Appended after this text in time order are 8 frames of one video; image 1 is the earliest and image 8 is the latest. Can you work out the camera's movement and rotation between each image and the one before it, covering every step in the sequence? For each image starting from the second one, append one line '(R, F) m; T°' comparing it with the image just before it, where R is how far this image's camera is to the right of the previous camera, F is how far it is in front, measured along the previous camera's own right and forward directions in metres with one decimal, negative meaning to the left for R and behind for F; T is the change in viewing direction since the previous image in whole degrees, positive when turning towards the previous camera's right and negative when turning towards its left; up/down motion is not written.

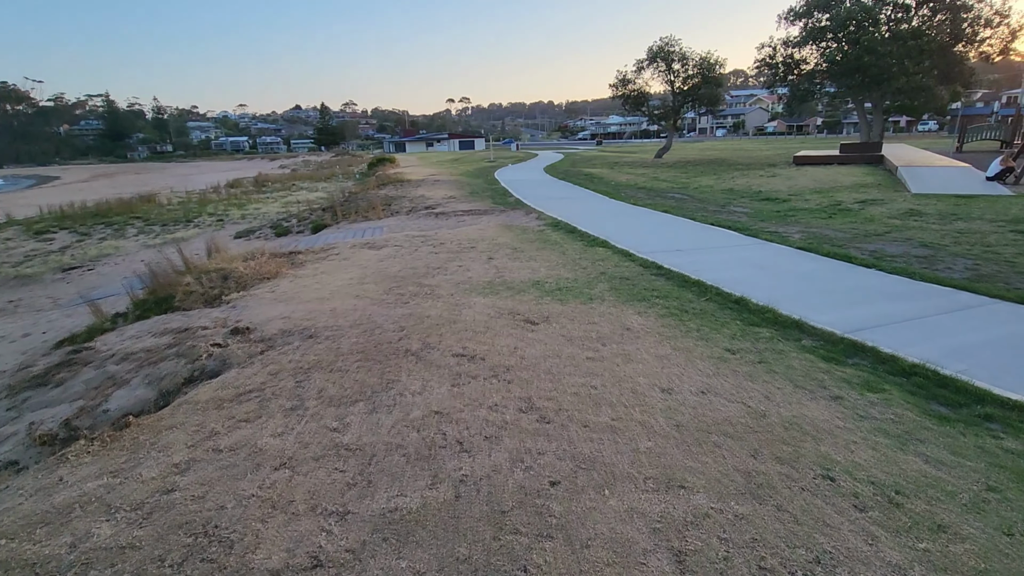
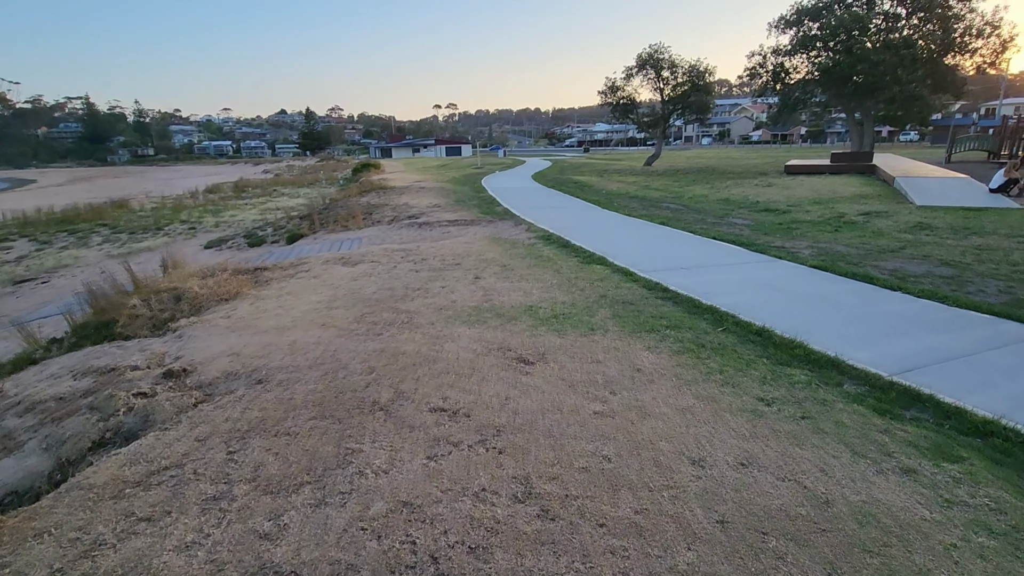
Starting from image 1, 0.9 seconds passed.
(0.0, +0.7) m; +1°
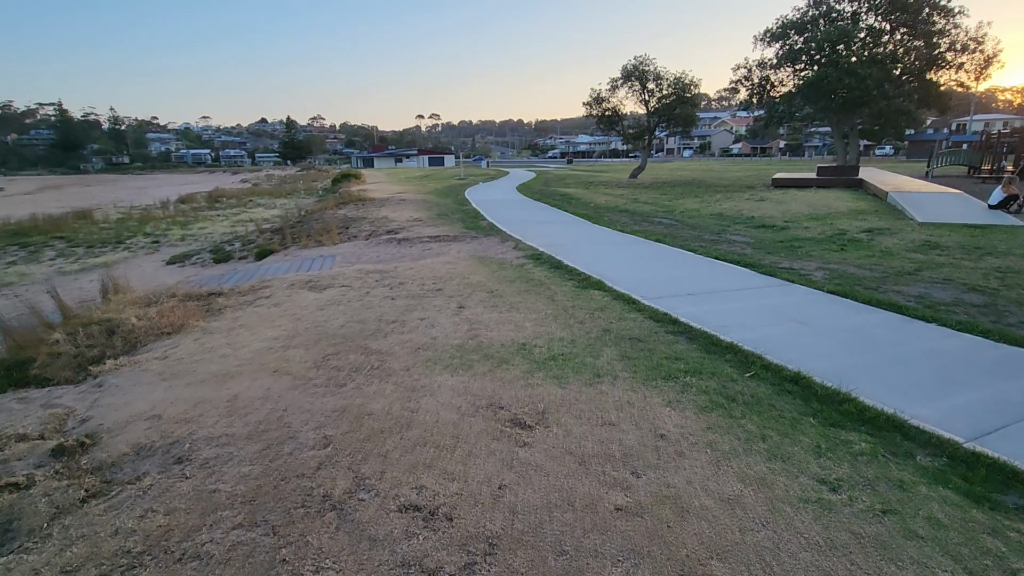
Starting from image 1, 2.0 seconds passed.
(-0.1, +0.7) m; +2°
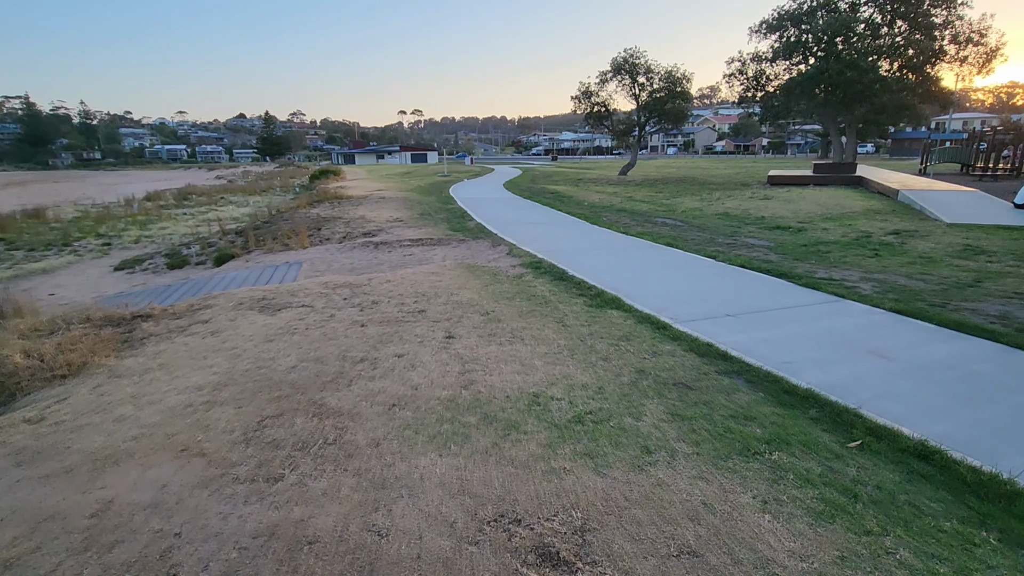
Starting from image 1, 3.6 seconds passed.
(-0.2, +1.1) m; +2°
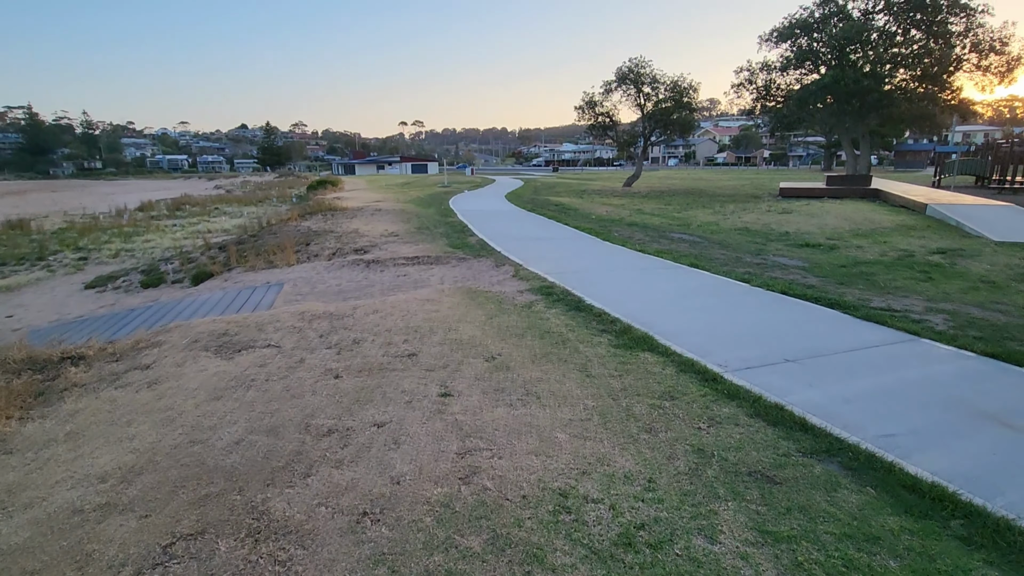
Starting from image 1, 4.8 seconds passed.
(-0.1, +0.9) m; 0°
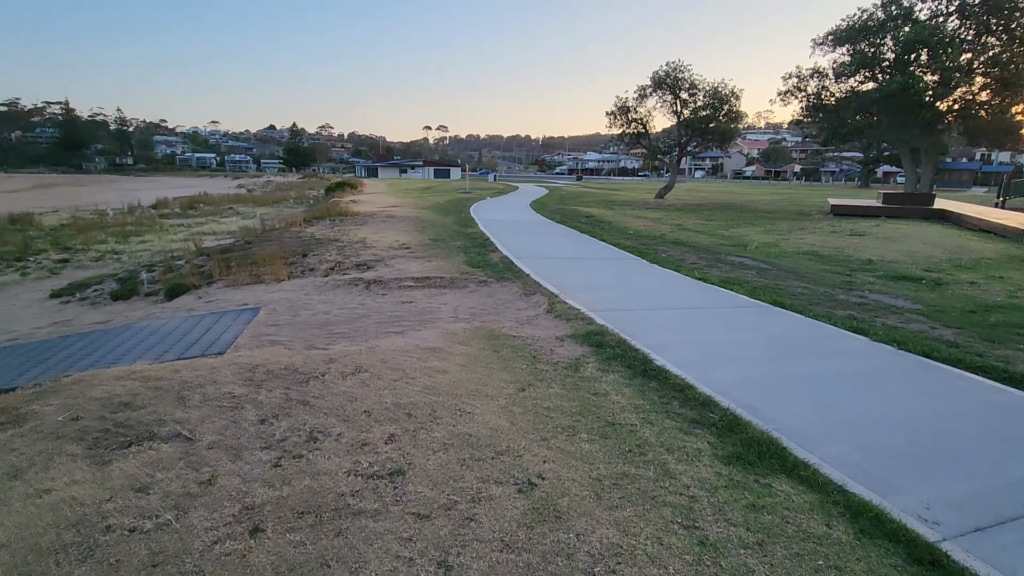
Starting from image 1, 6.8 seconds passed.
(-0.2, +1.6) m; -2°
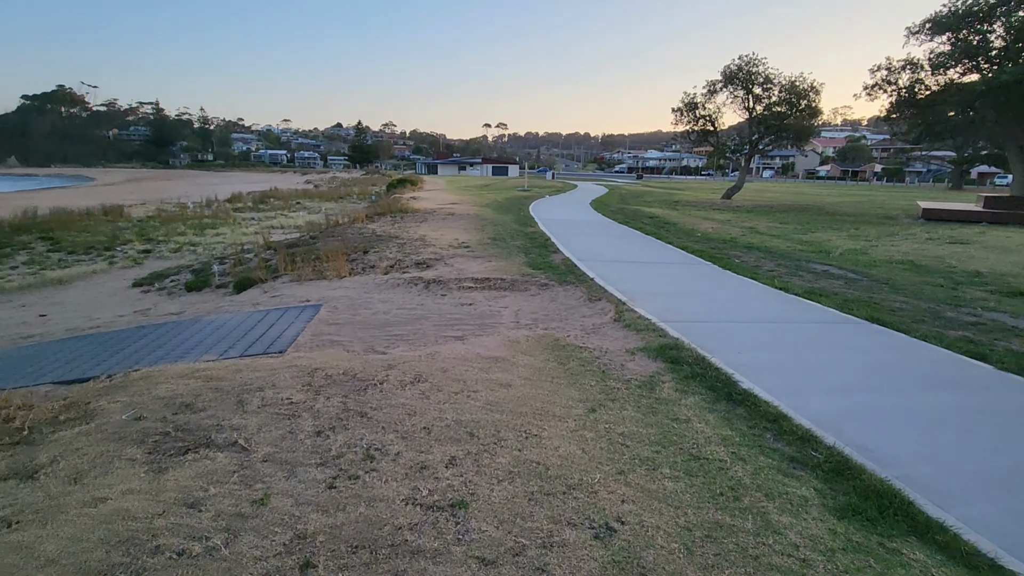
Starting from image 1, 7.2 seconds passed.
(-0.1, +0.3) m; -6°
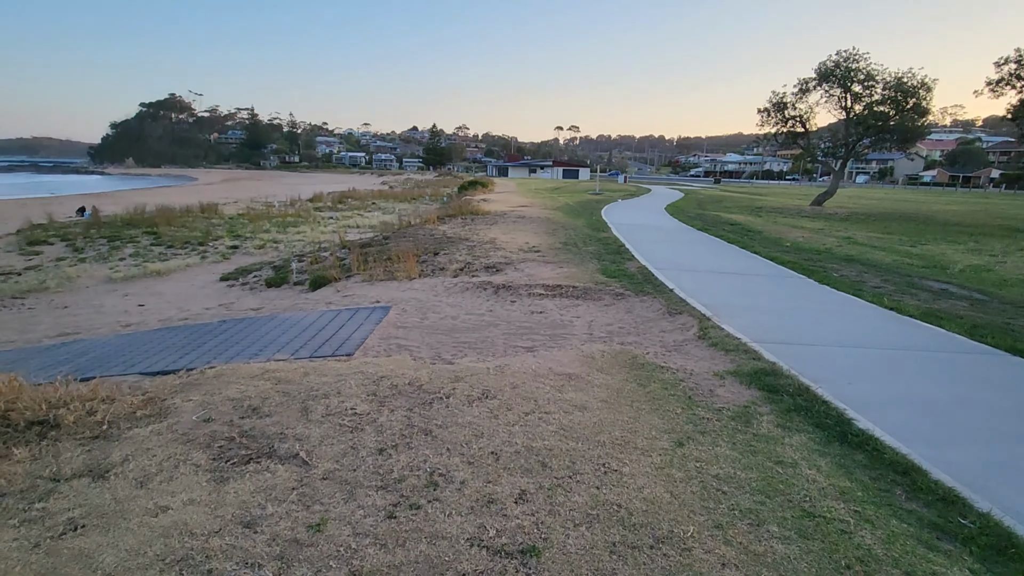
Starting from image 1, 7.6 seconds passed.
(-0.1, +0.3) m; -7°
